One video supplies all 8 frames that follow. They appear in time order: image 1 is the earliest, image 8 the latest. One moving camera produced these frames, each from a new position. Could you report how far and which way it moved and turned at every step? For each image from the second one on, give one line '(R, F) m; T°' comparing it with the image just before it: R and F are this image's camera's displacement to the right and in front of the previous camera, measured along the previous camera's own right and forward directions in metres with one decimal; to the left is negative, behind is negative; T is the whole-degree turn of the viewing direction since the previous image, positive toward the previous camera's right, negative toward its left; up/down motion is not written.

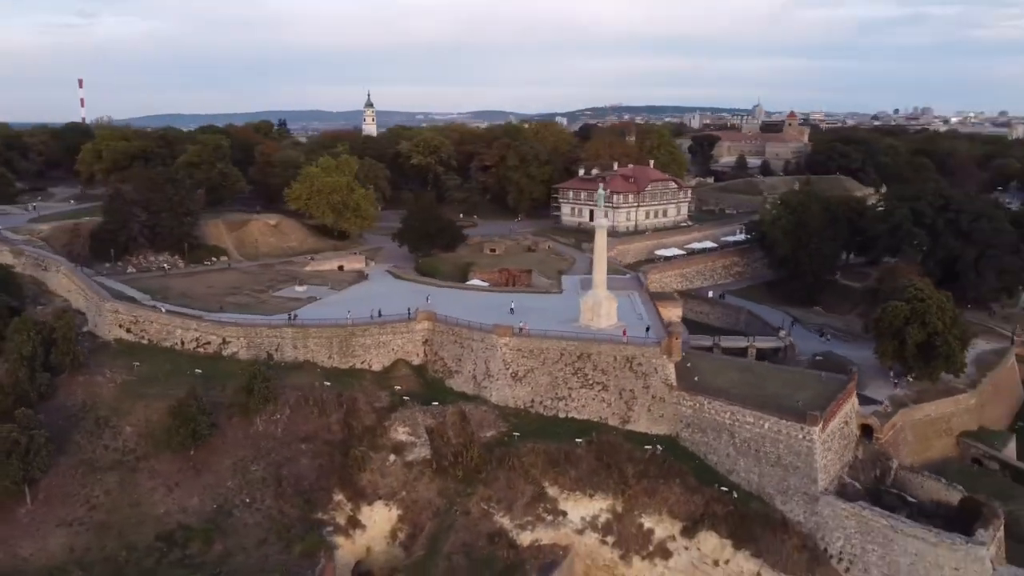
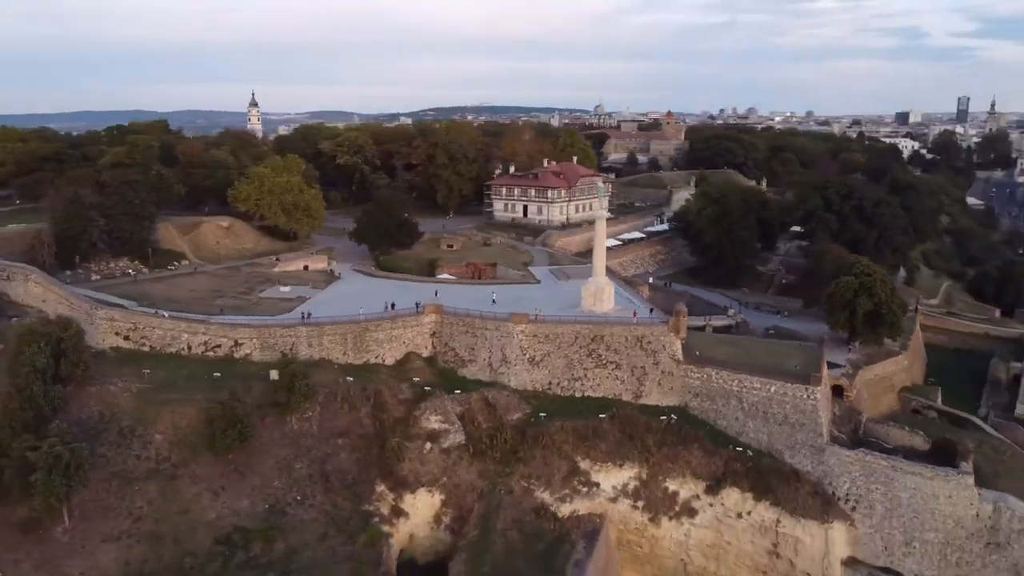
(-3.5, -0.5) m; +11°
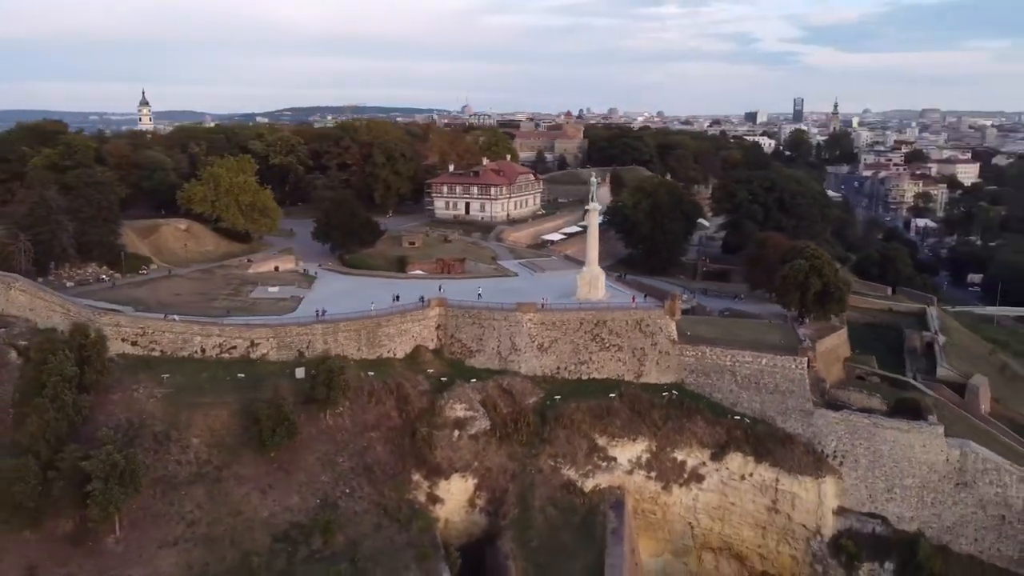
(-3.2, -0.5) m; +10°
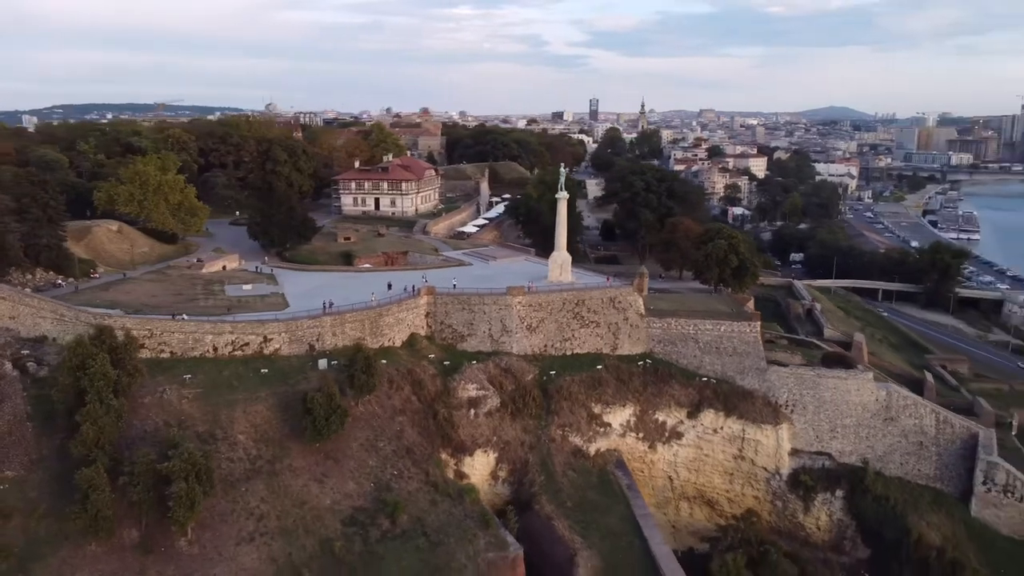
(-4.3, -0.5) m; +14°
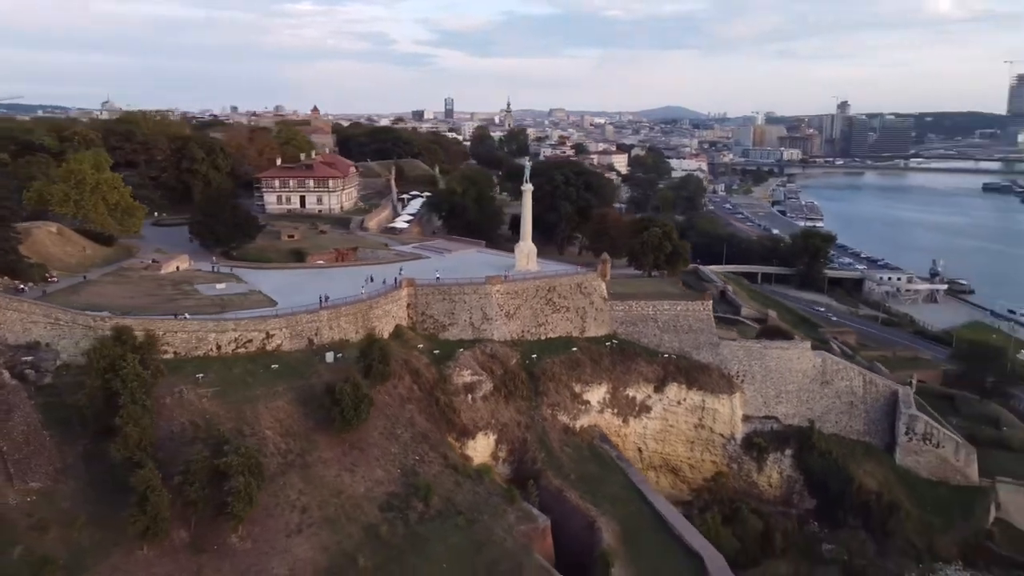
(-3.0, -0.4) m; +10°
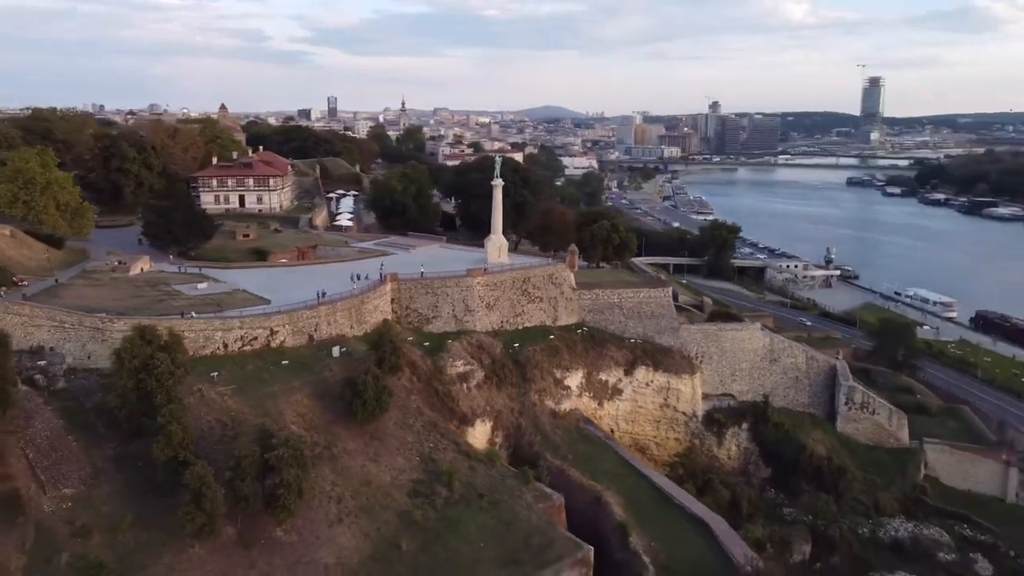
(-2.4, -0.4) m; +8°
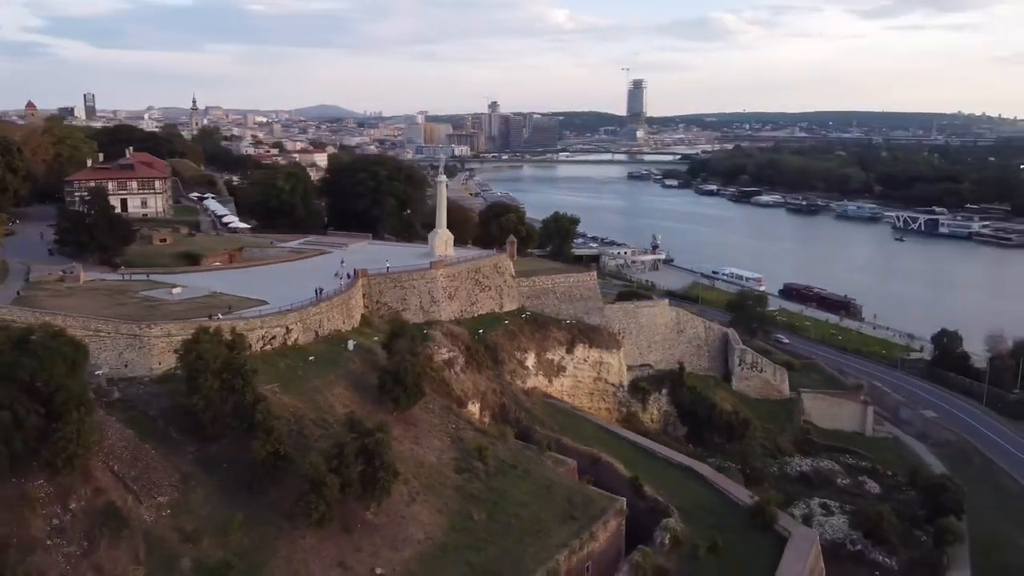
(-4.6, -0.6) m; +15°
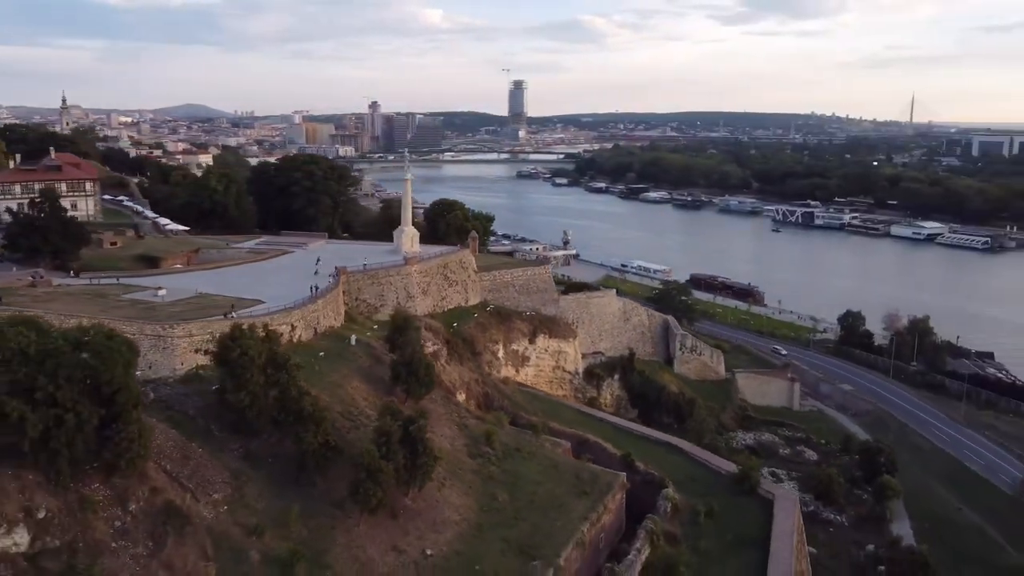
(-2.4, -0.5) m; +8°
